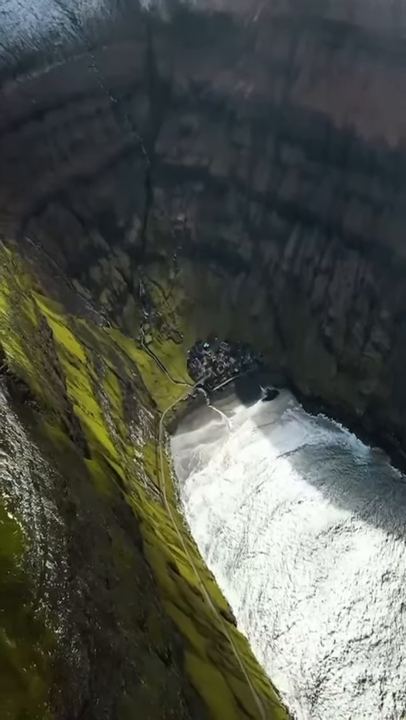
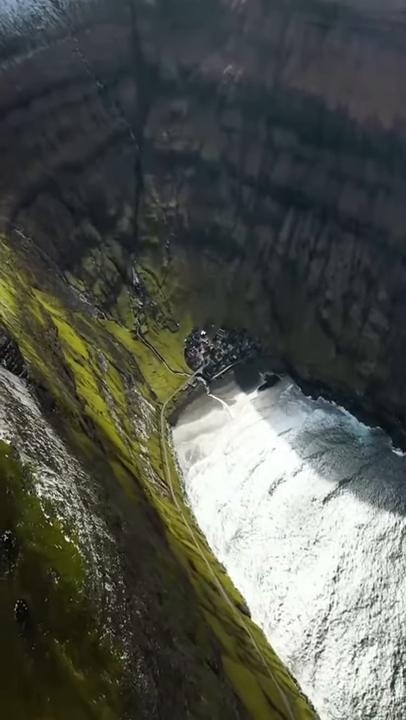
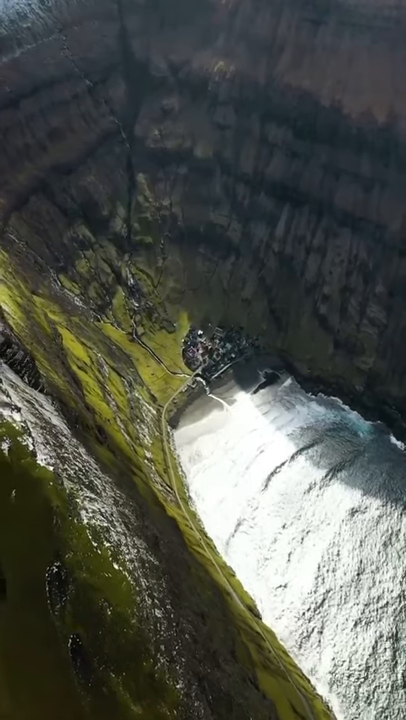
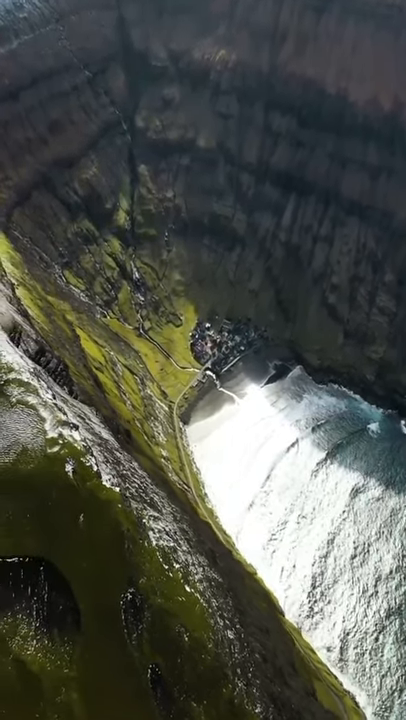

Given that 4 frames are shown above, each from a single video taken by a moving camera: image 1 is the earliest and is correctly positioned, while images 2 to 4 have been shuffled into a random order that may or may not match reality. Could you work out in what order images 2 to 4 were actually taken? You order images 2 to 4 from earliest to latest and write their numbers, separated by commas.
2, 3, 4
